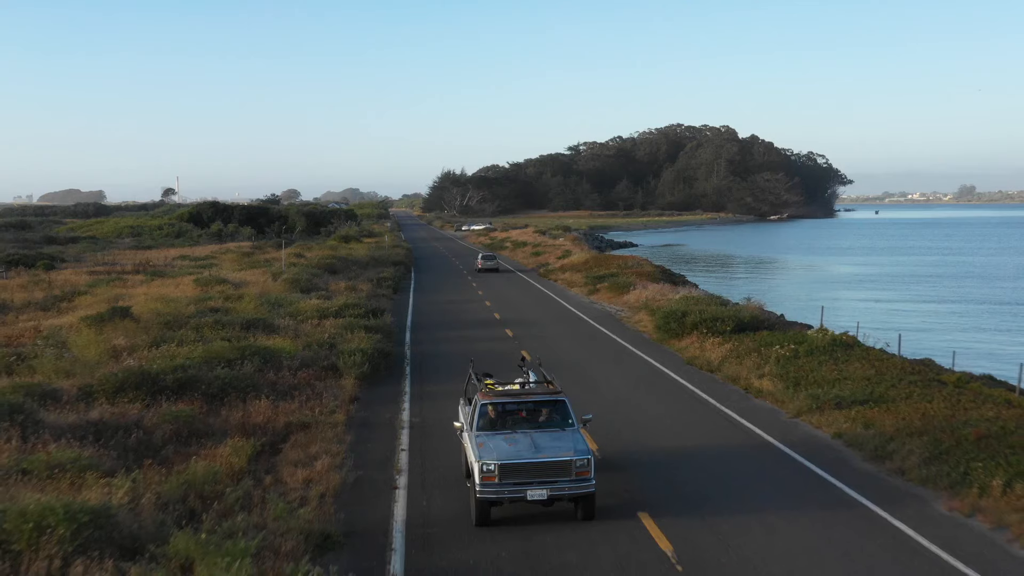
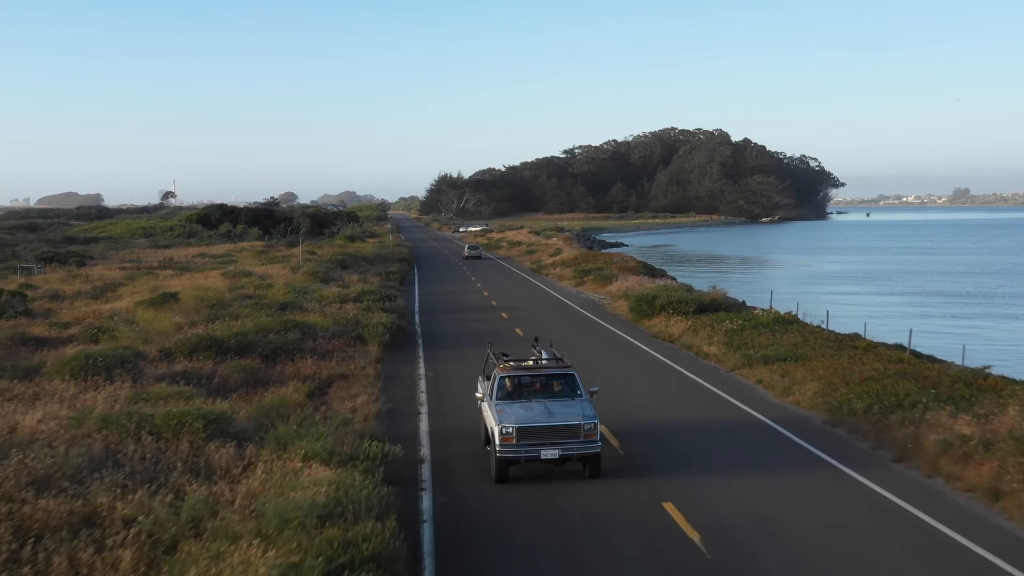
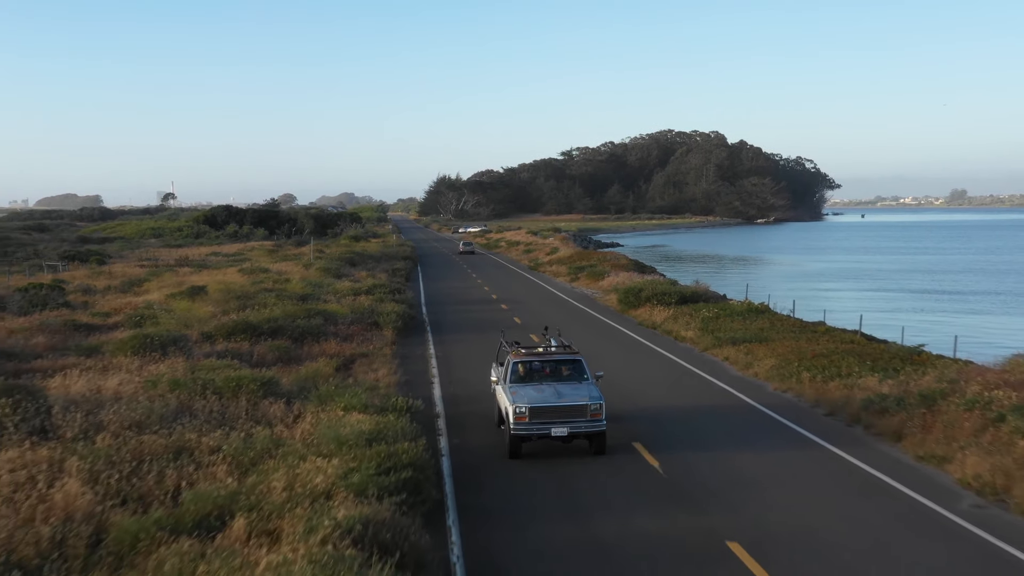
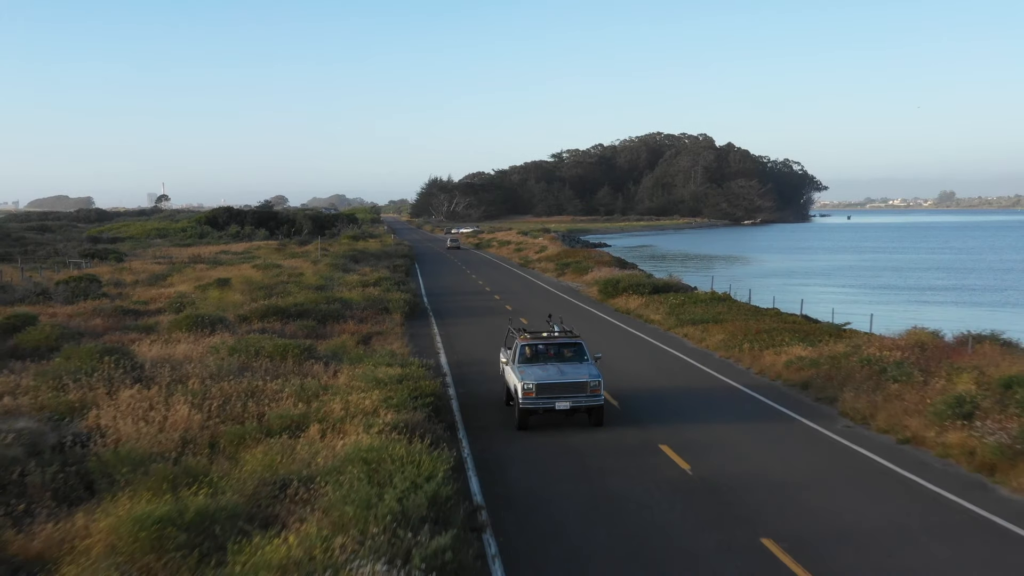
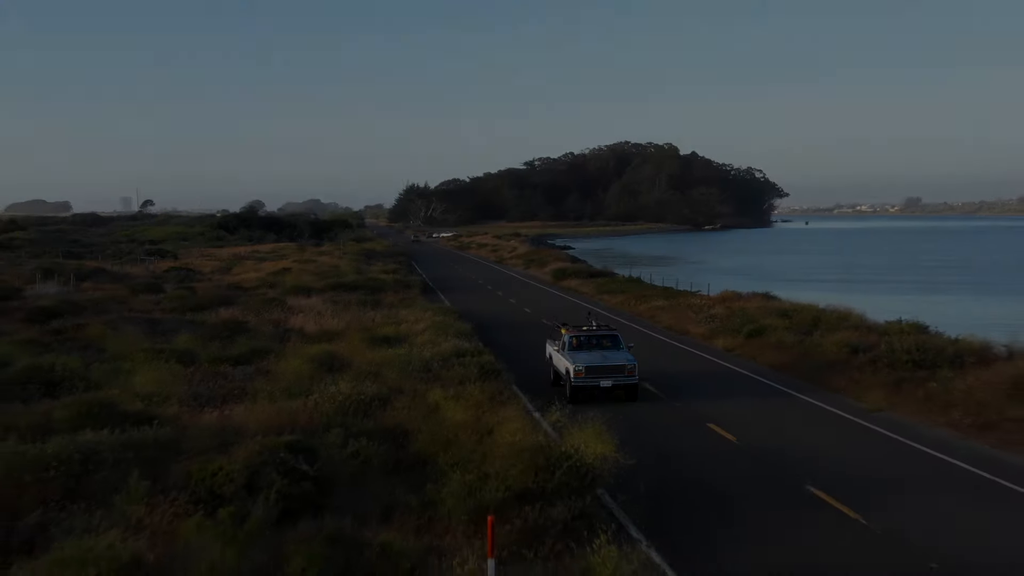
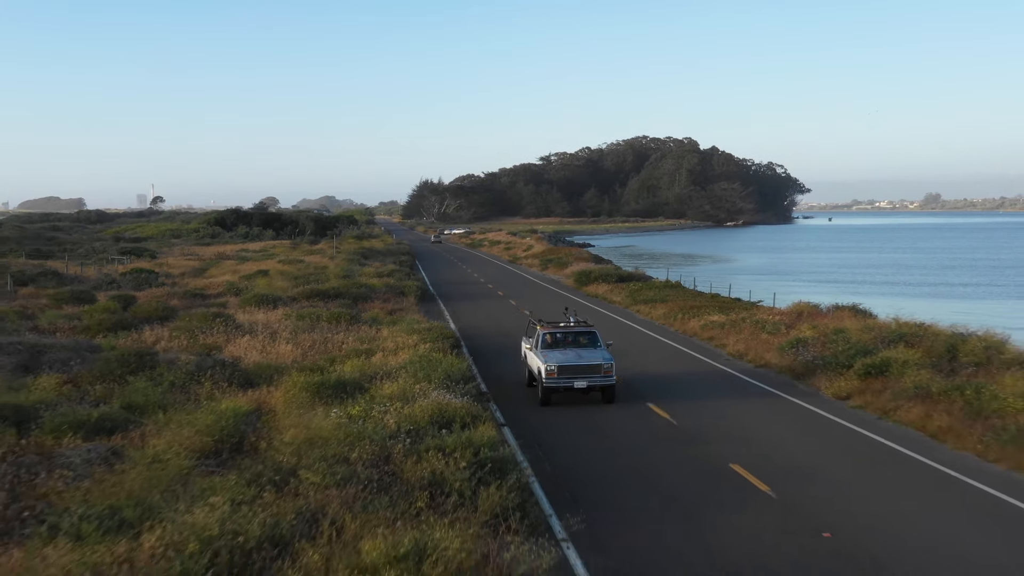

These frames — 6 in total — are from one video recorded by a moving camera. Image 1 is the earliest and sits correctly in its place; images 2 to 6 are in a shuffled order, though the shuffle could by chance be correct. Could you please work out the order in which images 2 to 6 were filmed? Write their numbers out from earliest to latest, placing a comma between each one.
2, 3, 4, 6, 5
